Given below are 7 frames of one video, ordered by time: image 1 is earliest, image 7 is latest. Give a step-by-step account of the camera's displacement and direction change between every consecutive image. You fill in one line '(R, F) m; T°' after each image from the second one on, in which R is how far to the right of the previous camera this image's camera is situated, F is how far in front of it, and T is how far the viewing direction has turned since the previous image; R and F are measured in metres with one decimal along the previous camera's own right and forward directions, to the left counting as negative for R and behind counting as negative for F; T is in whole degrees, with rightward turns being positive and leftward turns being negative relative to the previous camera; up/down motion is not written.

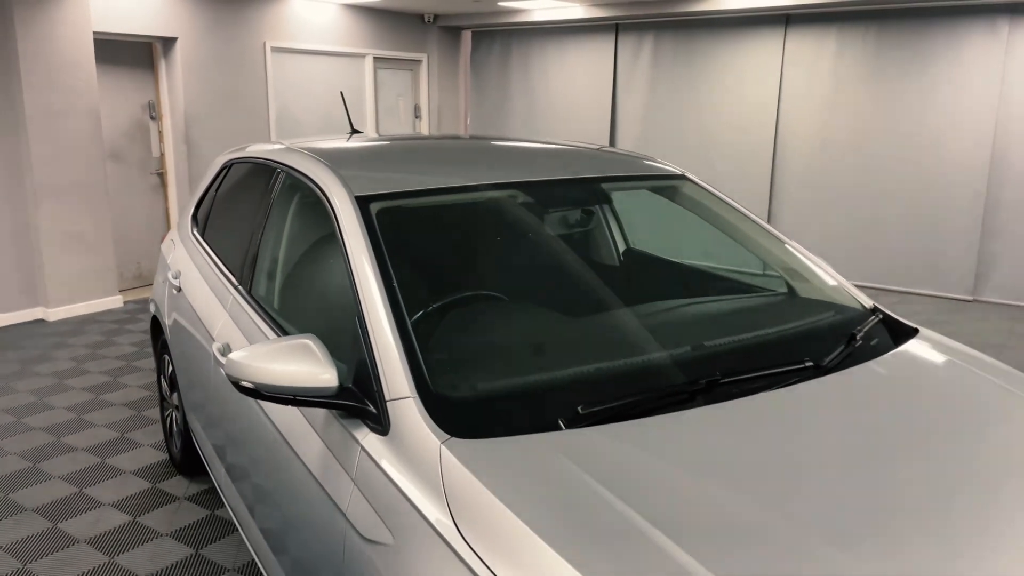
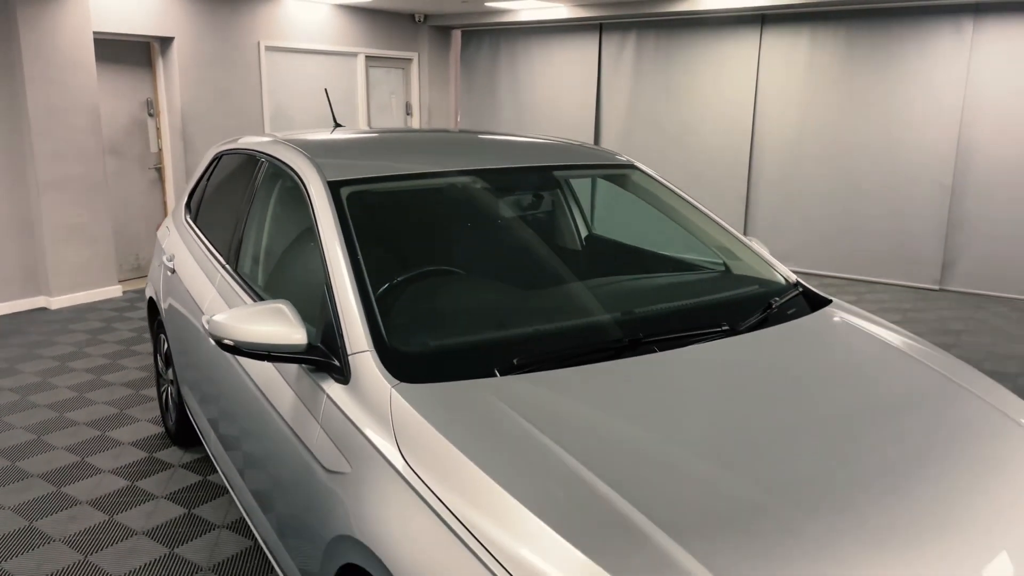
(+0.1, -0.2) m; 0°
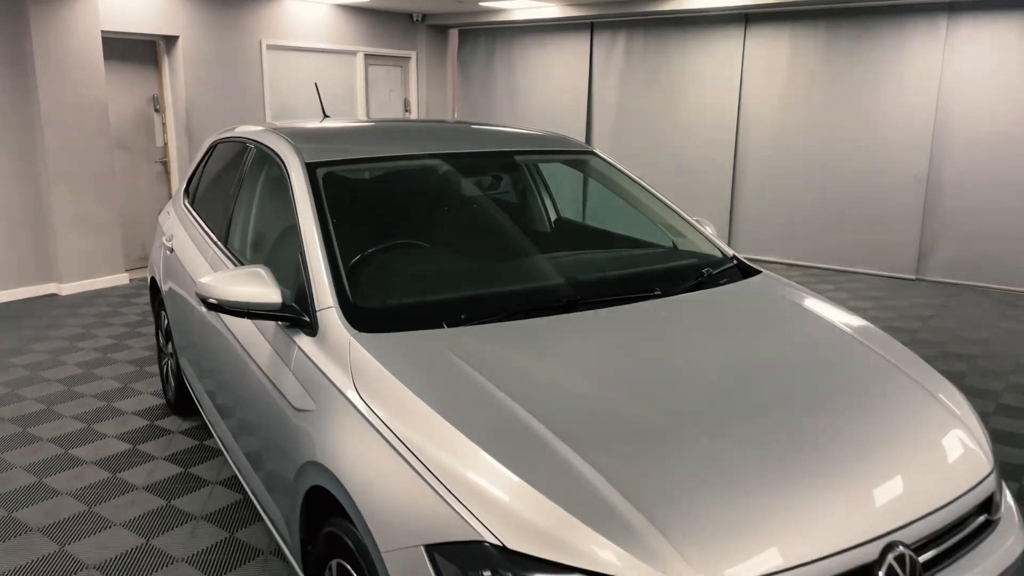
(+0.1, -0.2) m; -1°
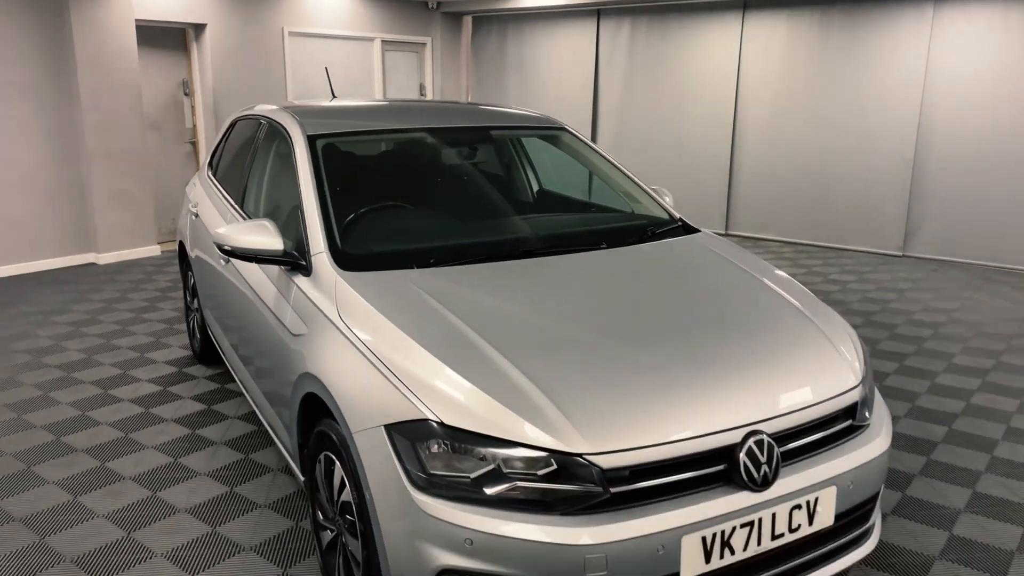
(+0.2, -0.3) m; -2°
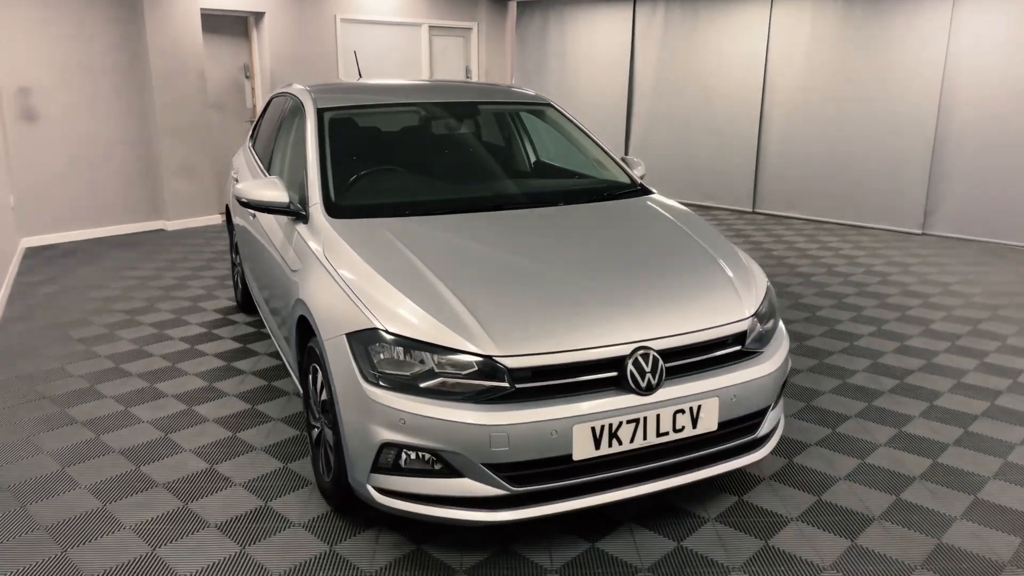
(+0.3, -0.4) m; -5°
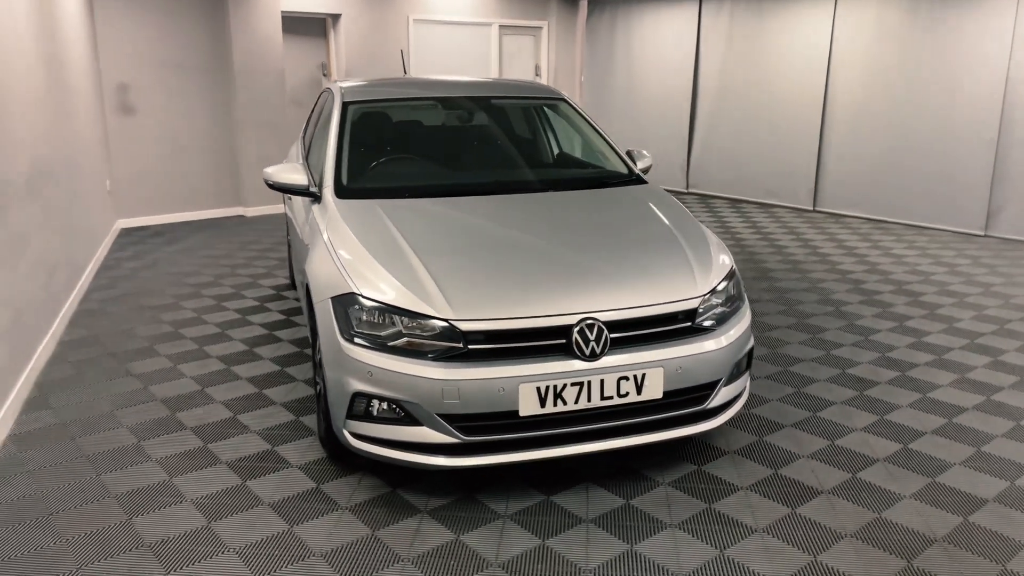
(+0.4, -0.2) m; -7°
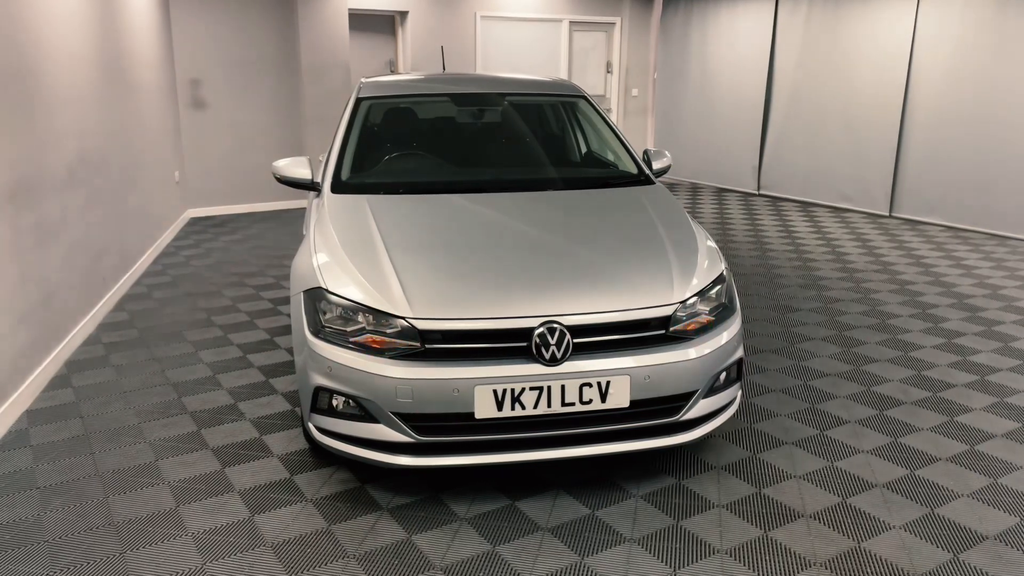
(+0.4, +0.1) m; -7°
